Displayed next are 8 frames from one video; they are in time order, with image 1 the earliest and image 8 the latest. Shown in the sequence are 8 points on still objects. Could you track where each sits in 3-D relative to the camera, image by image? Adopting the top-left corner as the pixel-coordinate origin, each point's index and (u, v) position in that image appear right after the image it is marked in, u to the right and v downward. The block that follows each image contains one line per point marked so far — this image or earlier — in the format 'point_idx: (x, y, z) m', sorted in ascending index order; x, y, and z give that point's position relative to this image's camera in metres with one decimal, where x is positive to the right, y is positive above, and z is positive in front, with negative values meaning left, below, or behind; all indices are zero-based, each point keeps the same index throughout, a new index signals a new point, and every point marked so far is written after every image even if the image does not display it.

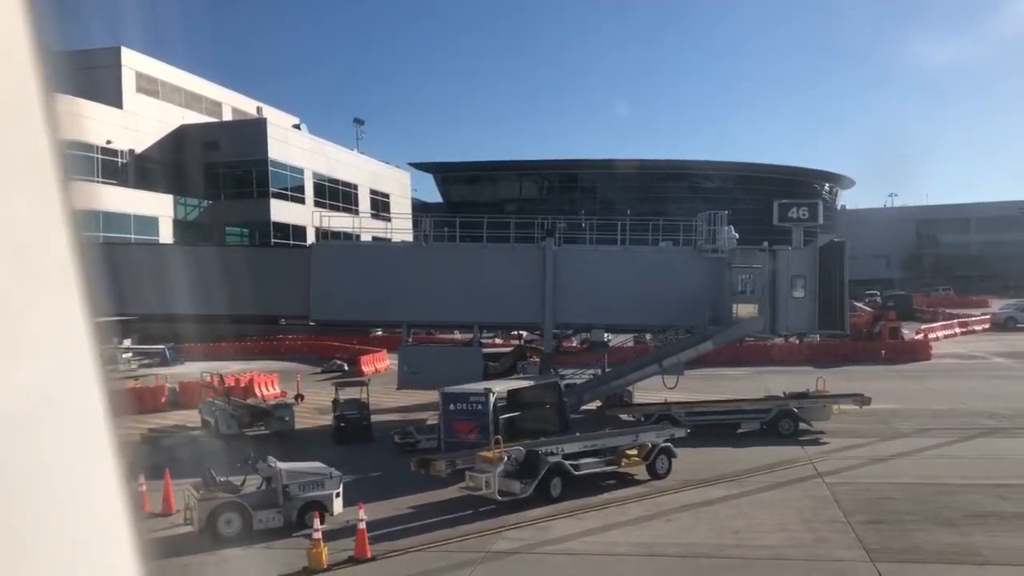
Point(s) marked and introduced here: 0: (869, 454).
0: (+6.3, -2.9, +16.3) m
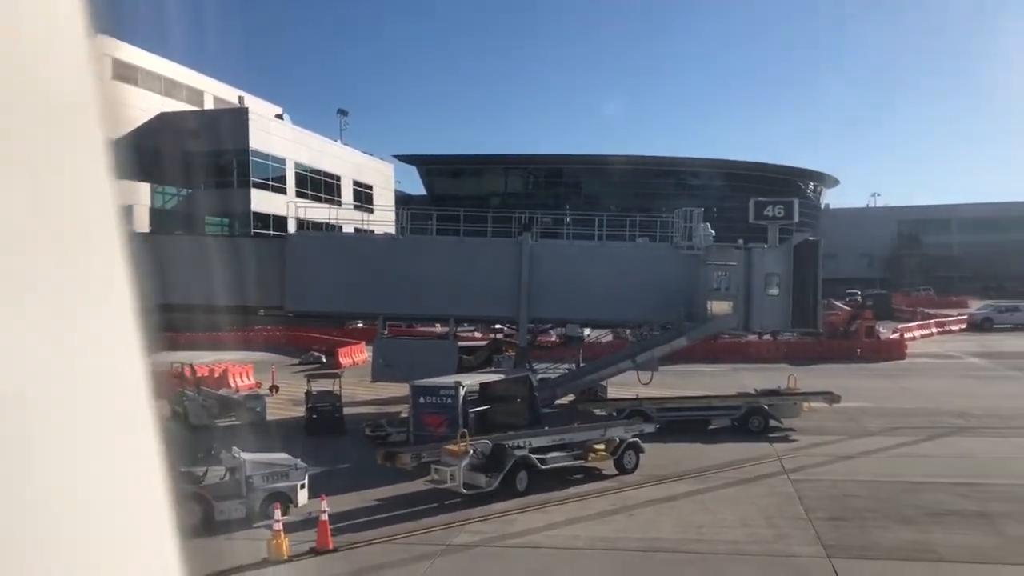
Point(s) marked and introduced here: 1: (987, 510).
0: (+5.8, -2.9, +16.4) m
1: (+6.1, -2.8, +11.8) m
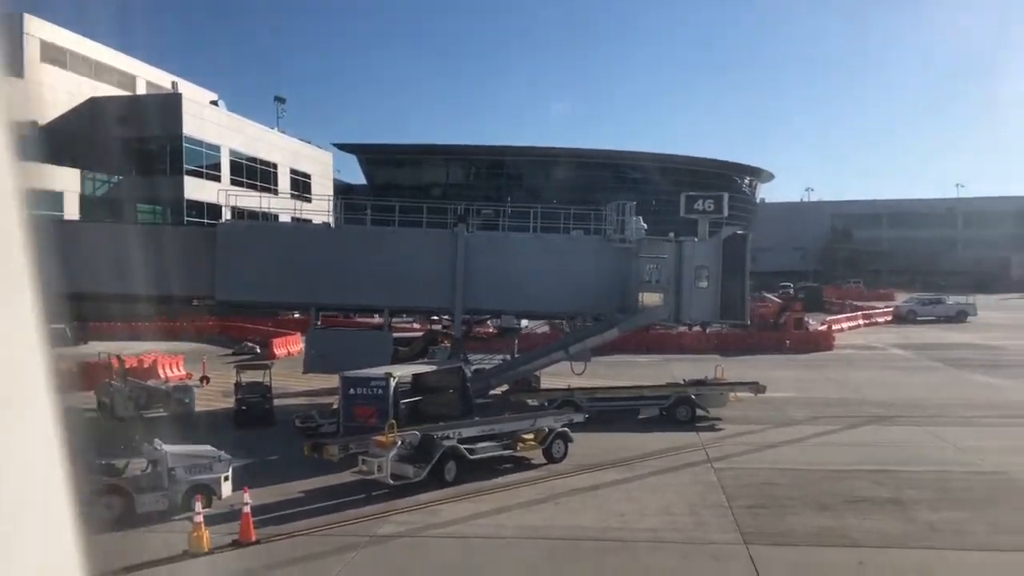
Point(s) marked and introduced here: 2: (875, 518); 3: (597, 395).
0: (+4.5, -2.8, +16.8) m
1: (+5.1, -2.8, +12.2) m
2: (+4.4, -2.8, +11.1) m
3: (+1.8, -2.2, +18.9) m
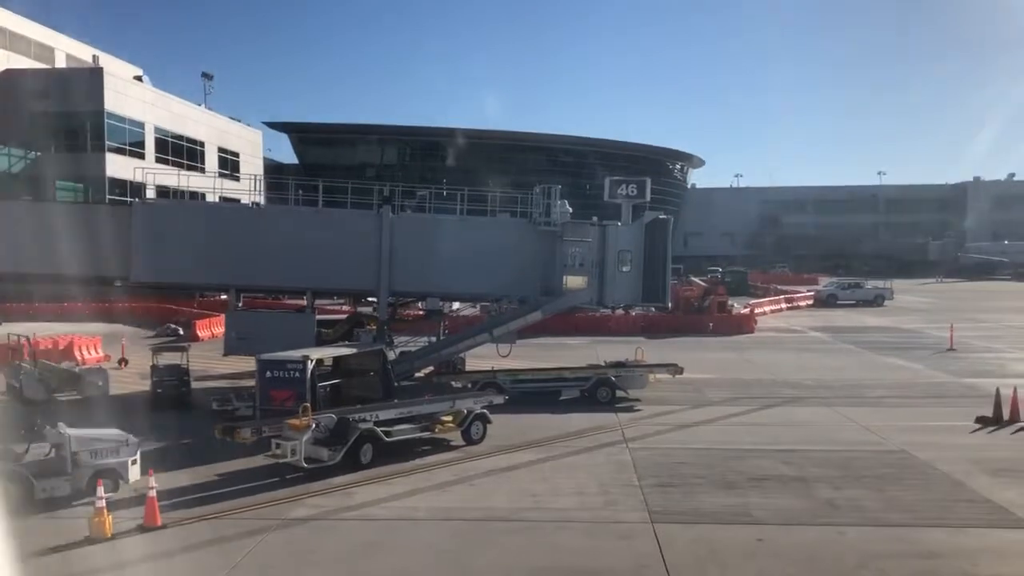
0: (+3.1, -2.5, +17.2) m
1: (+4.0, -2.6, +12.6) m
2: (+3.3, -2.6, +11.5) m
3: (+0.2, -1.8, +19.0) m
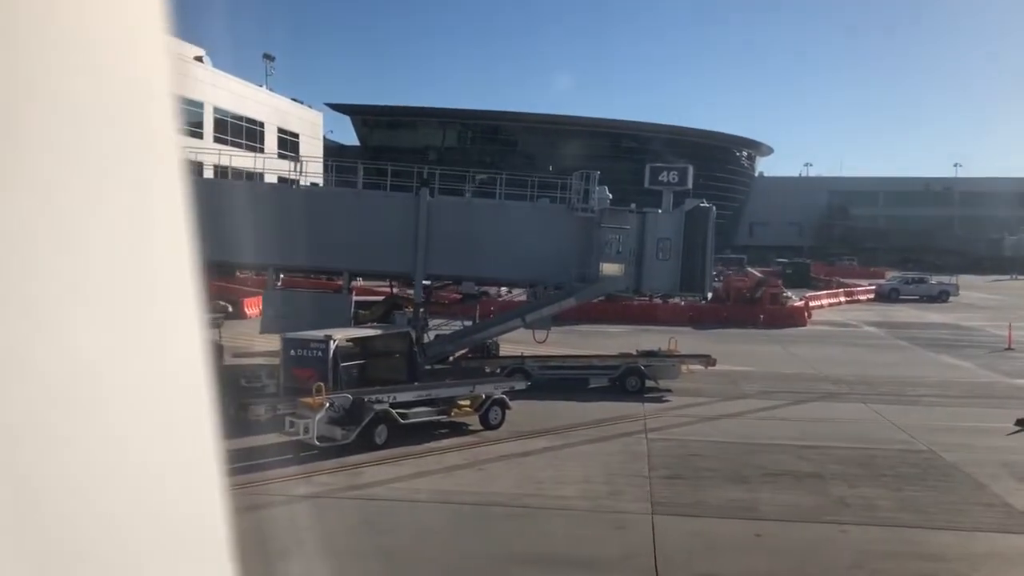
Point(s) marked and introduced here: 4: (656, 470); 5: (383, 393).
0: (+3.5, -2.3, +16.9) m
1: (+4.1, -2.5, +12.3) m
2: (+3.4, -2.5, +11.2) m
3: (+0.8, -1.5, +19.0) m
4: (+1.9, -2.4, +12.3) m
5: (-1.9, -1.5, +13.5) m
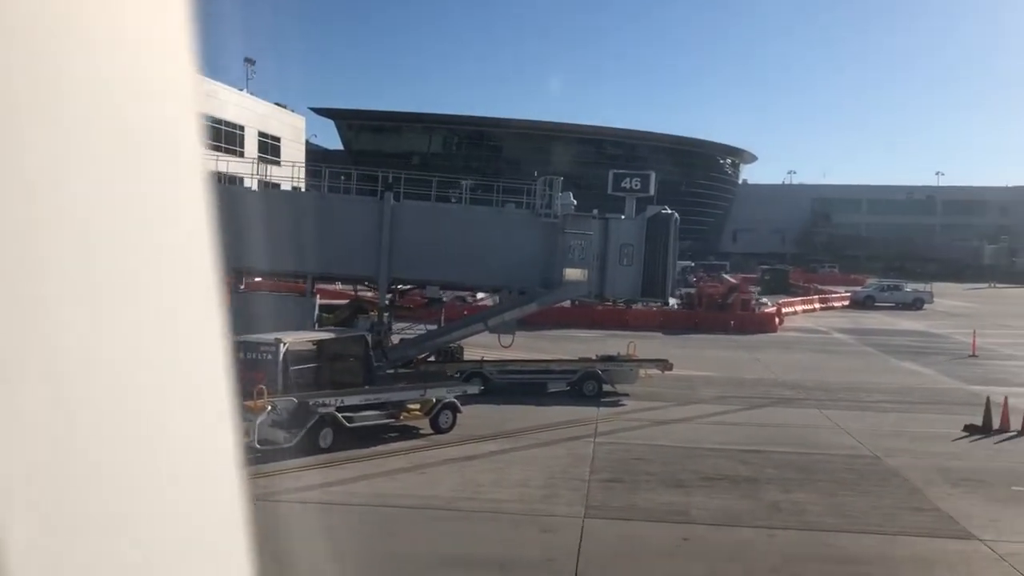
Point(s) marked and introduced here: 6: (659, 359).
0: (+2.7, -2.4, +17.0) m
1: (+3.3, -2.5, +12.4) m
2: (+2.6, -2.6, +11.4) m
3: (-0.1, -1.6, +19.0) m
4: (+1.2, -2.5, +12.4) m
5: (-2.7, -1.6, +13.5) m
6: (+3.2, -1.6, +19.6) m
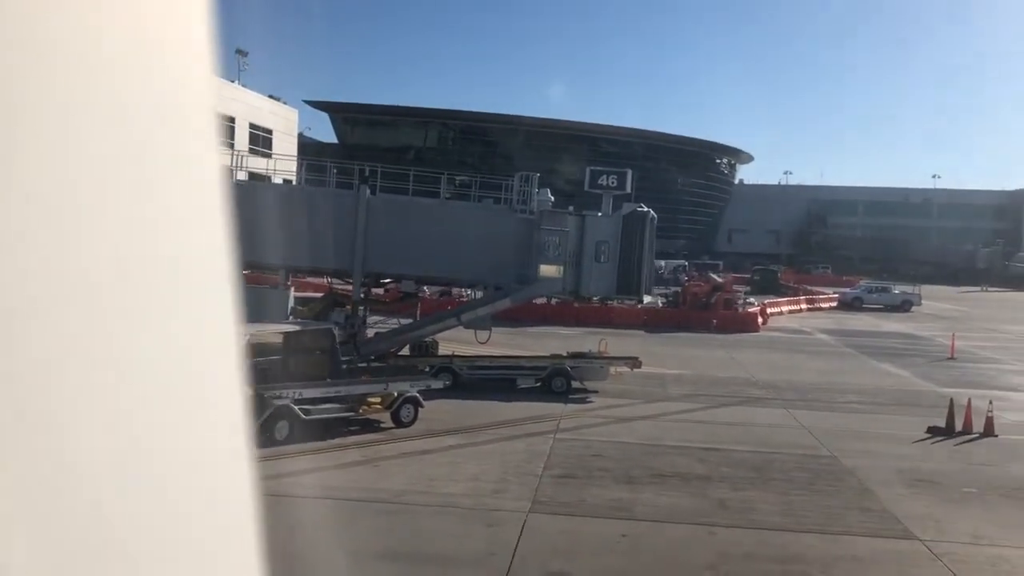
0: (+2.0, -2.4, +17.0) m
1: (+2.7, -2.5, +12.5) m
2: (+2.0, -2.5, +11.4) m
3: (-0.7, -1.5, +19.0) m
4: (+0.5, -2.4, +12.4) m
5: (-3.3, -1.5, +13.5) m
6: (+2.6, -1.6, +19.6) m
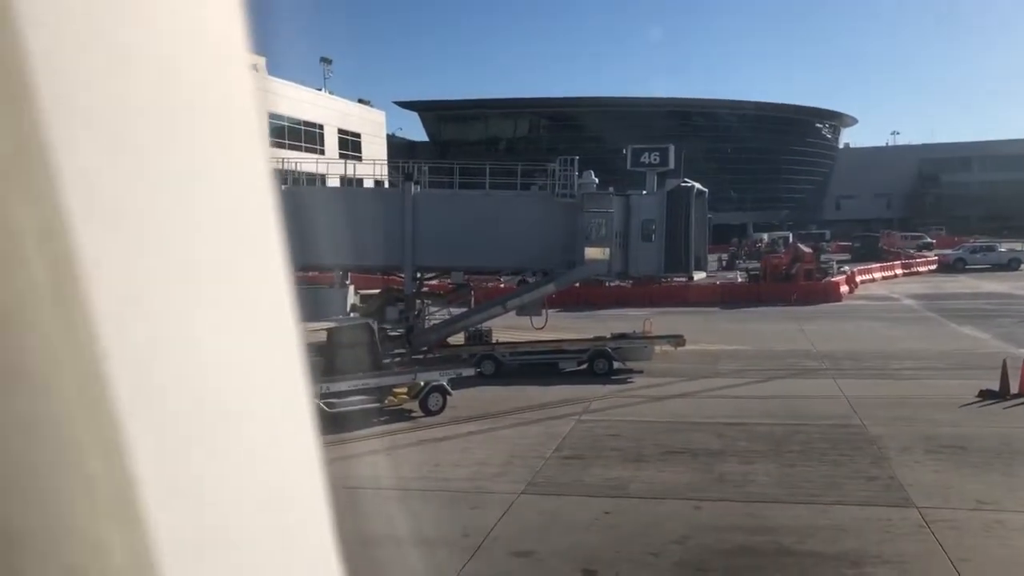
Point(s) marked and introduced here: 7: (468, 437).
0: (+2.7, -1.9, +16.9) m
1: (+2.9, -2.1, +12.3) m
2: (+2.0, -2.2, +11.3) m
3: (+0.1, -1.3, +19.2) m
4: (+0.7, -2.2, +12.5) m
5: (-3.1, -1.5, +14.0) m
6: (+3.5, -1.1, +19.4) m
7: (-0.6, -2.2, +13.5) m
